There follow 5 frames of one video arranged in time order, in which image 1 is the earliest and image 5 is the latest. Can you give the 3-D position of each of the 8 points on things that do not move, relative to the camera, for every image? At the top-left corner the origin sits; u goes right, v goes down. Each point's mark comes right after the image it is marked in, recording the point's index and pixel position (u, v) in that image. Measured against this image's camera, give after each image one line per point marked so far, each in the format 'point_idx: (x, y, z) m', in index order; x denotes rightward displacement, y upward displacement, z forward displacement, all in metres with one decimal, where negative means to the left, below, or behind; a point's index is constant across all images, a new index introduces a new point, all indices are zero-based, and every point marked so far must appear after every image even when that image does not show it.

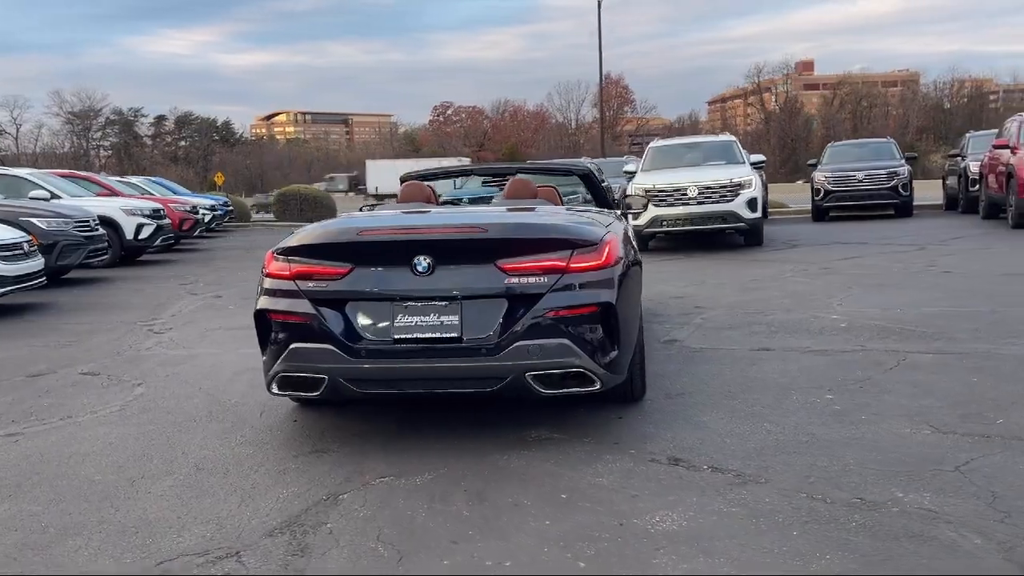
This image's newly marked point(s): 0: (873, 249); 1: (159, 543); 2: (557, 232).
0: (+6.4, +0.7, +15.3) m
1: (-1.5, -1.1, +3.8) m
2: (+0.3, +0.3, +4.8) m
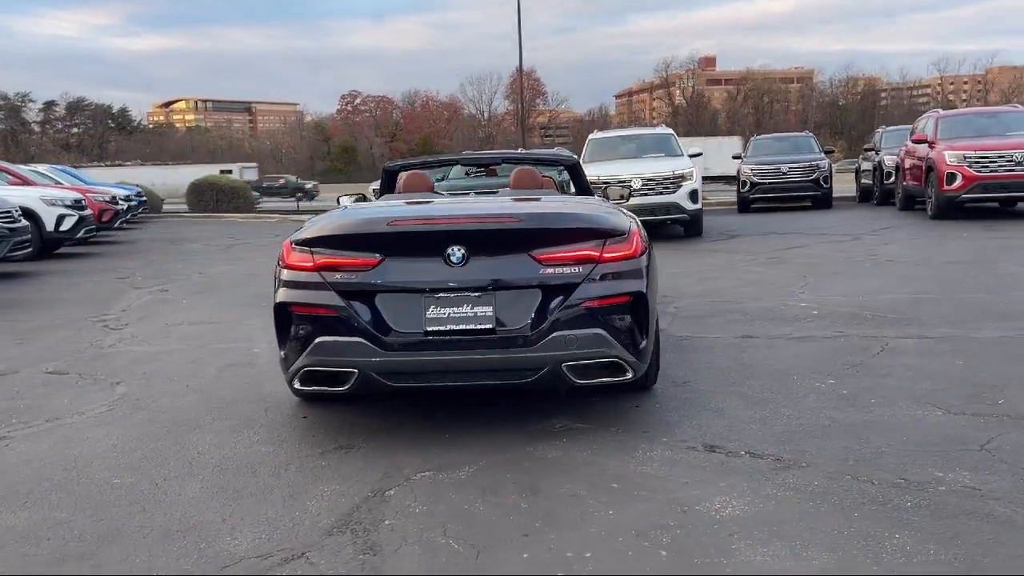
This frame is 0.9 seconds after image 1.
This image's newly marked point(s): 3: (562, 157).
0: (+5.5, +0.9, +15.8) m
1: (-1.2, -1.1, +3.6) m
2: (+0.4, +0.4, +4.8) m
3: (+0.4, +1.1, +7.4) m
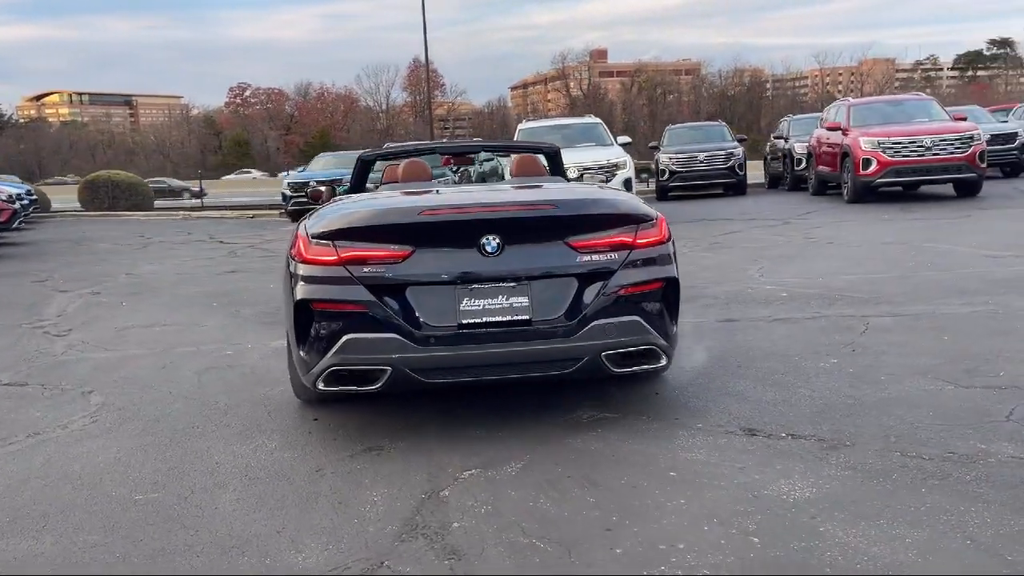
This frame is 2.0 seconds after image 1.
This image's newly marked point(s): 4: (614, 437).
0: (+4.4, +1.2, +16.2) m
1: (-0.9, -1.1, +3.3) m
2: (+0.6, +0.4, +4.7) m
3: (+0.3, +1.2, +7.3) m
4: (+0.6, -0.8, +4.7) m
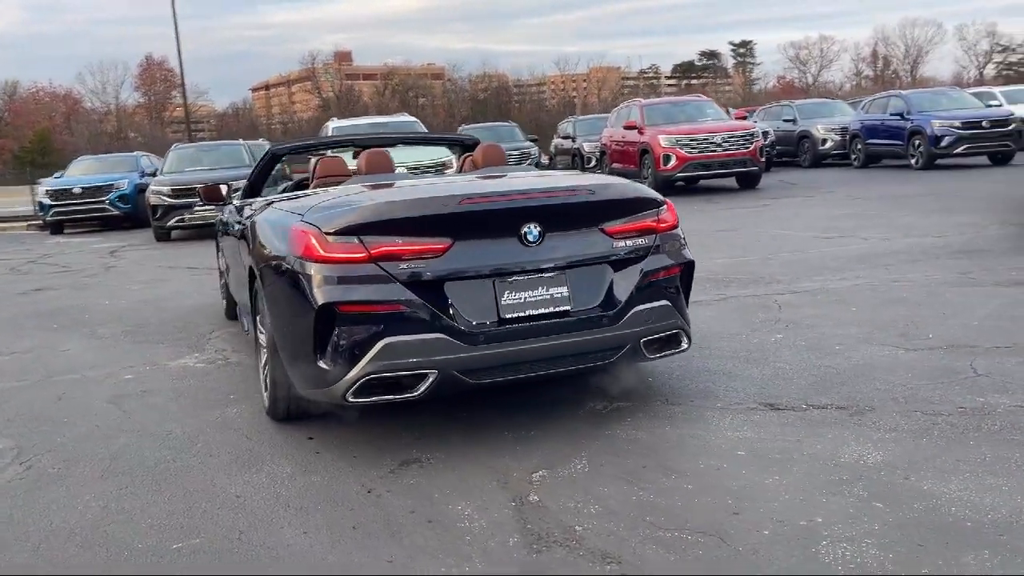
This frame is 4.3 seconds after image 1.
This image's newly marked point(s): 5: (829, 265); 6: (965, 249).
0: (+1.2, +1.3, +16.8) m
1: (-0.3, -1.1, +3.0) m
2: (+0.7, +0.5, +4.7) m
3: (-0.3, +1.2, +7.0) m
4: (+0.7, -0.7, +4.6) m
5: (+3.4, +0.2, +9.2) m
6: (+5.1, +0.4, +9.8) m
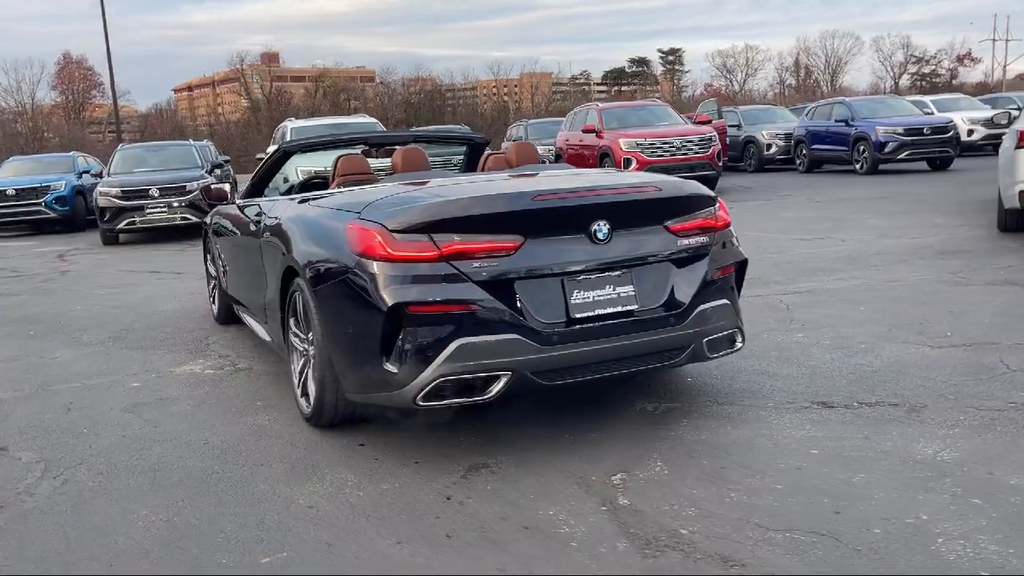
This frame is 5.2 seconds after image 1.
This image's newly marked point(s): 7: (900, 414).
0: (+0.5, +1.3, +16.7) m
1: (+0.1, -1.0, +2.8) m
2: (+1.0, +0.5, +4.6) m
3: (-0.2, +1.2, +6.9) m
4: (+1.0, -0.7, +4.6) m
5: (+3.3, +0.2, +9.3) m
6: (+5.0, +0.4, +10.0) m
7: (+2.0, -0.7, +4.6) m
